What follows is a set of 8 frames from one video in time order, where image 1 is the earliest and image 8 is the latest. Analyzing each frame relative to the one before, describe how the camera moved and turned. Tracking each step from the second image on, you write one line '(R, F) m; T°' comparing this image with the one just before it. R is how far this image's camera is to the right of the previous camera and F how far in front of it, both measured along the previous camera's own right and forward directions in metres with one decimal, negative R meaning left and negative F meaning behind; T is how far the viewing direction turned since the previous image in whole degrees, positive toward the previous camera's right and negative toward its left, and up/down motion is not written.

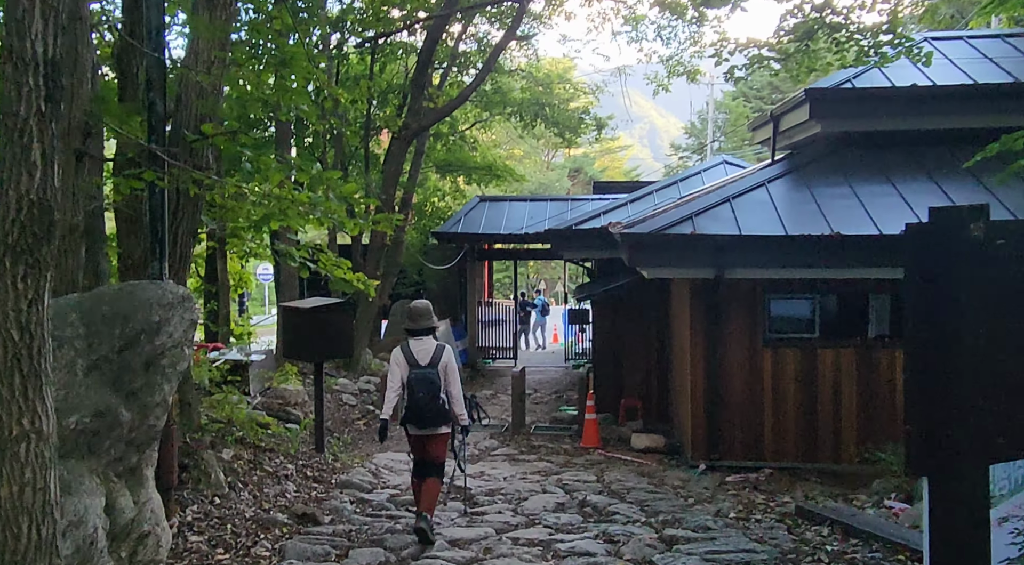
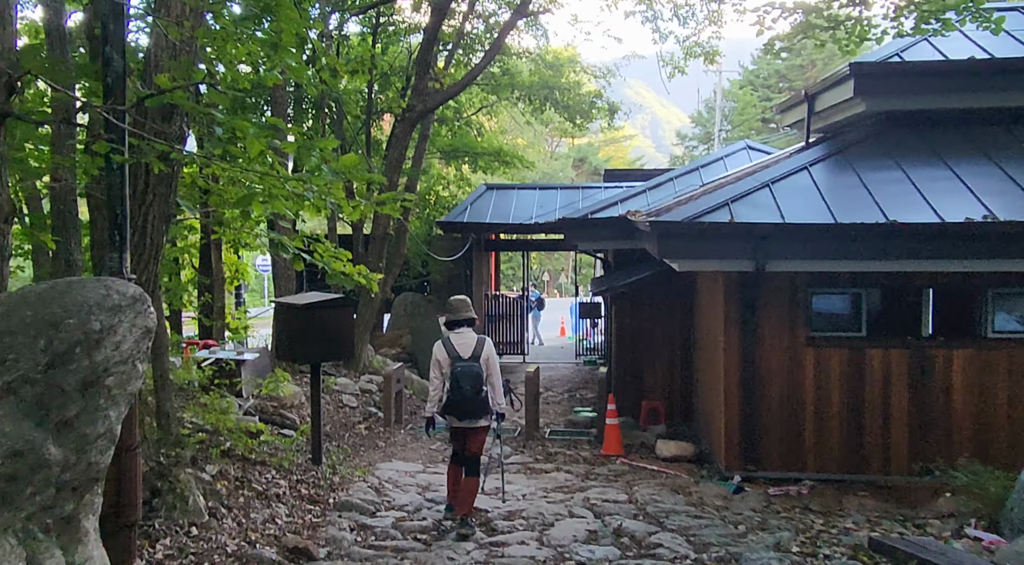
(-0.1, +0.9) m; 0°
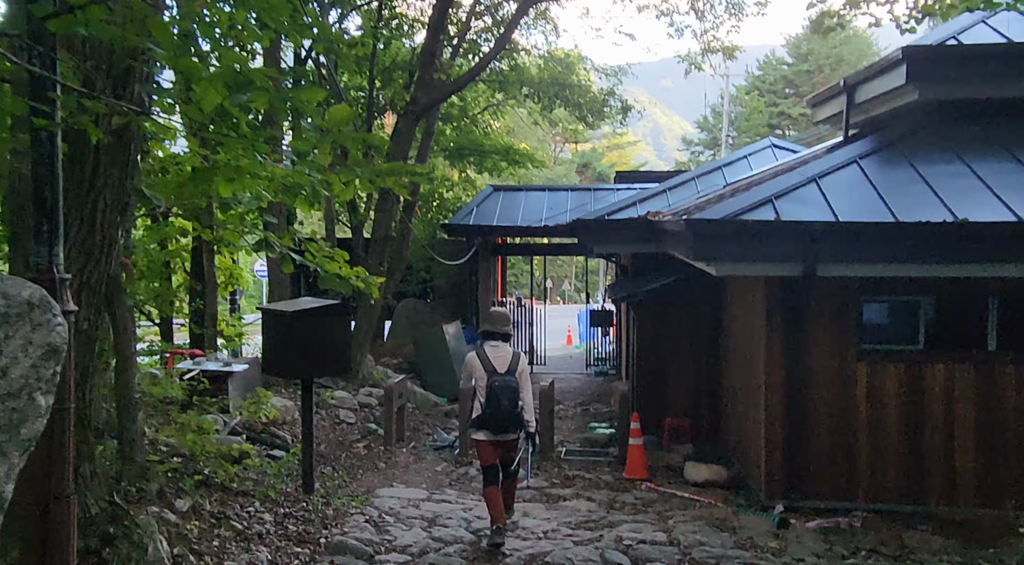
(-0.1, +0.9) m; 0°
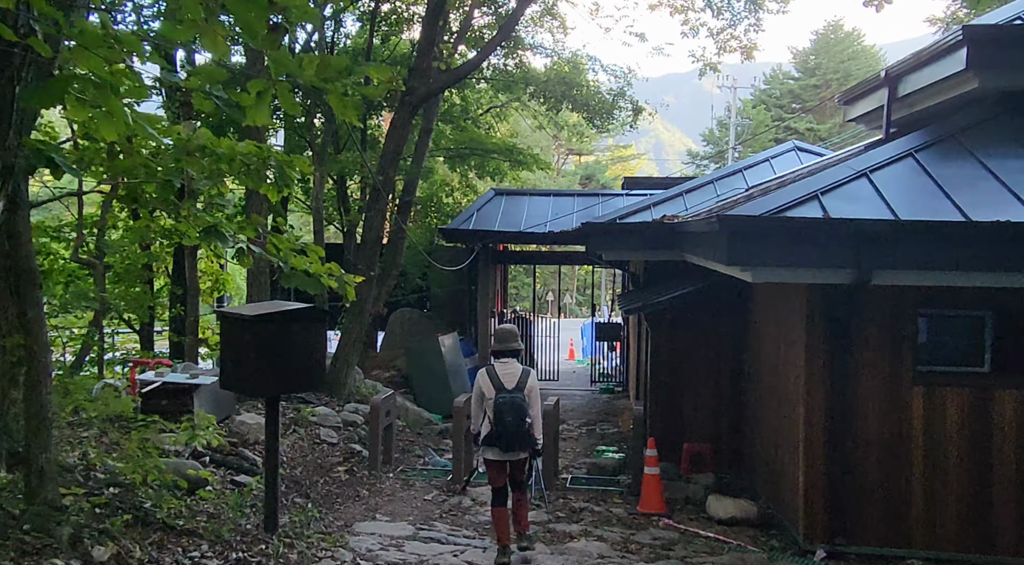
(0.0, +1.1) m; 0°
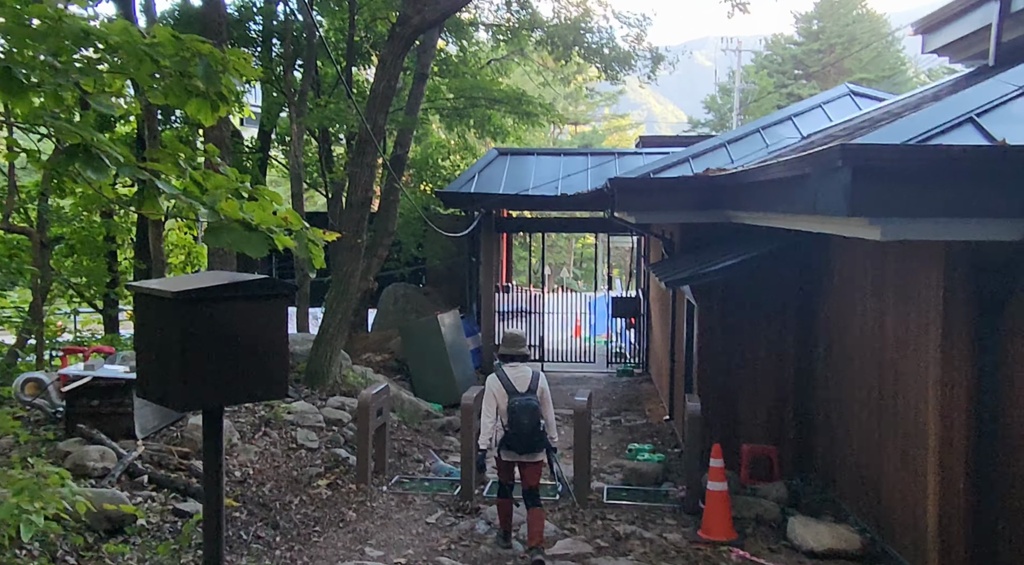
(-0.2, +1.9) m; 0°
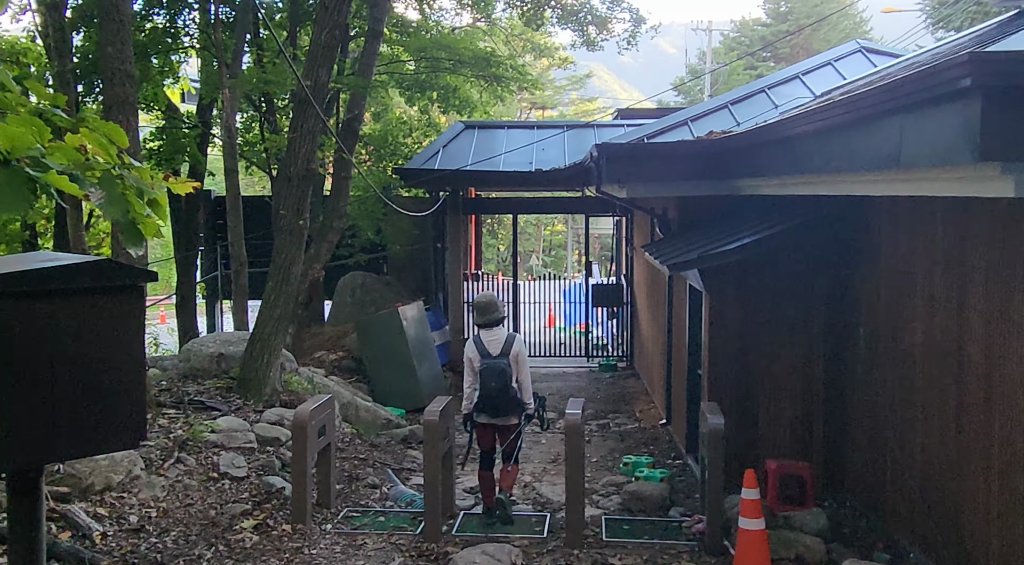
(0.0, +1.5) m; +2°
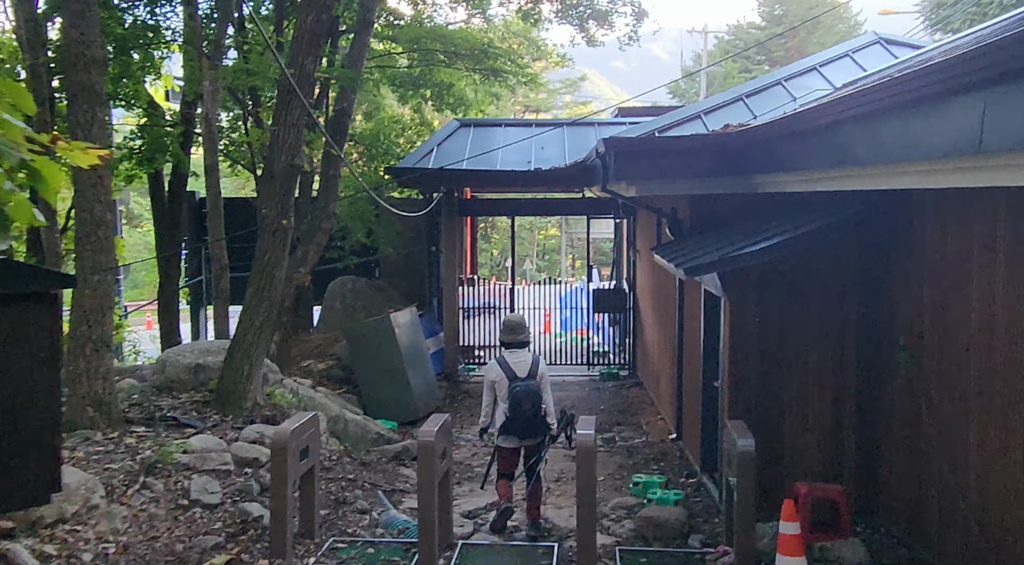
(-0.1, +0.6) m; 0°
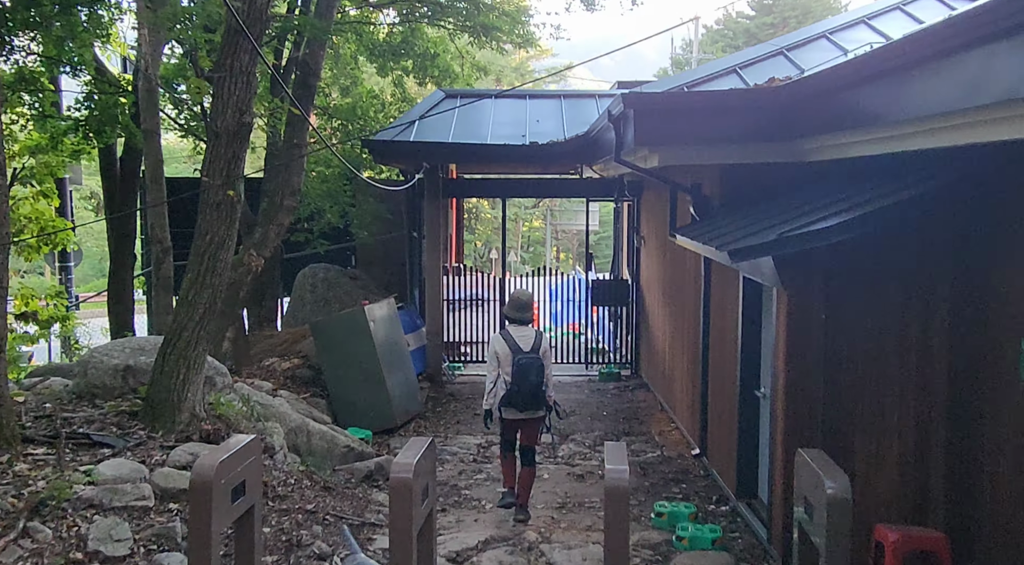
(-0.1, +1.4) m; +1°
